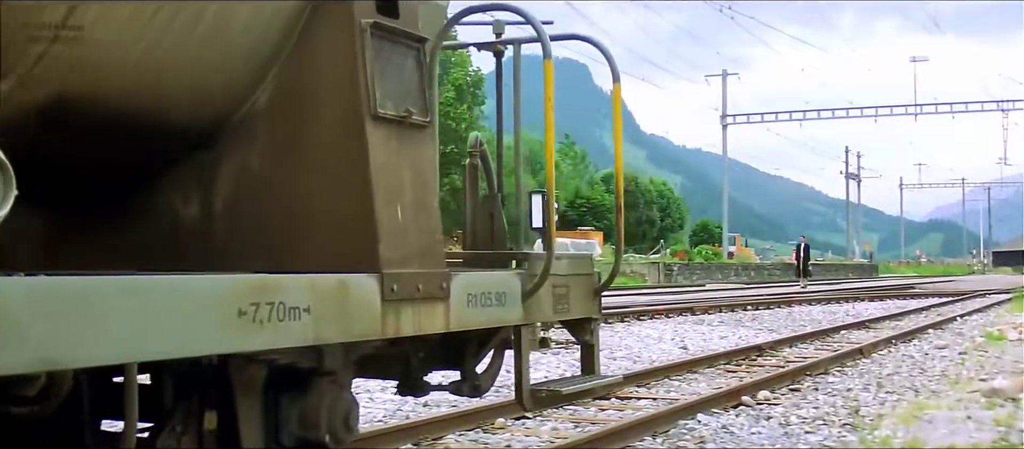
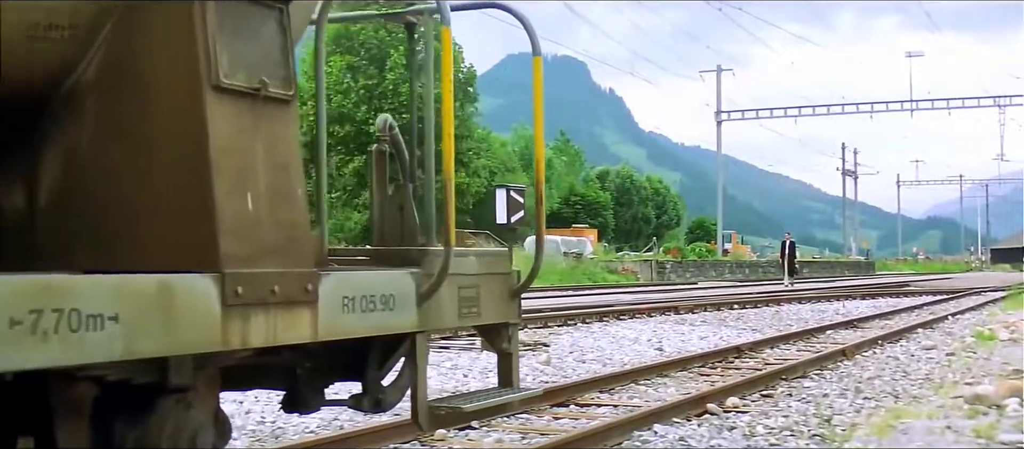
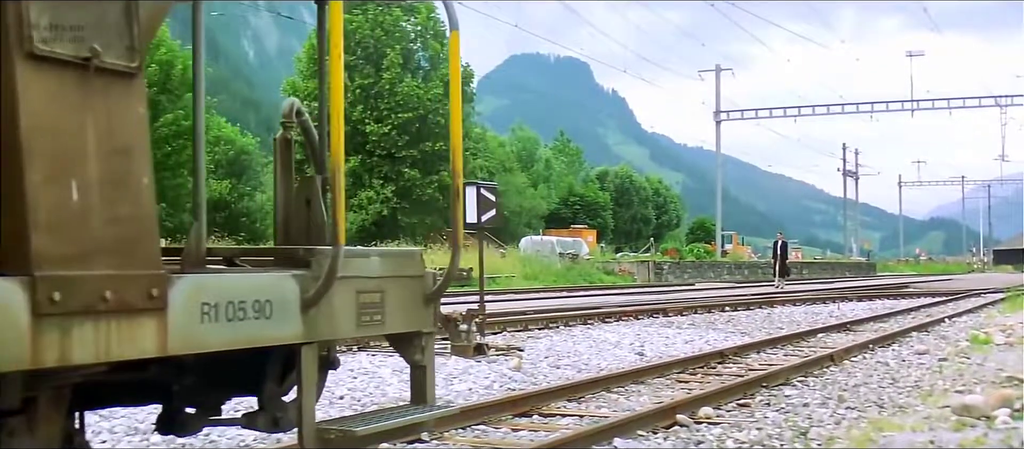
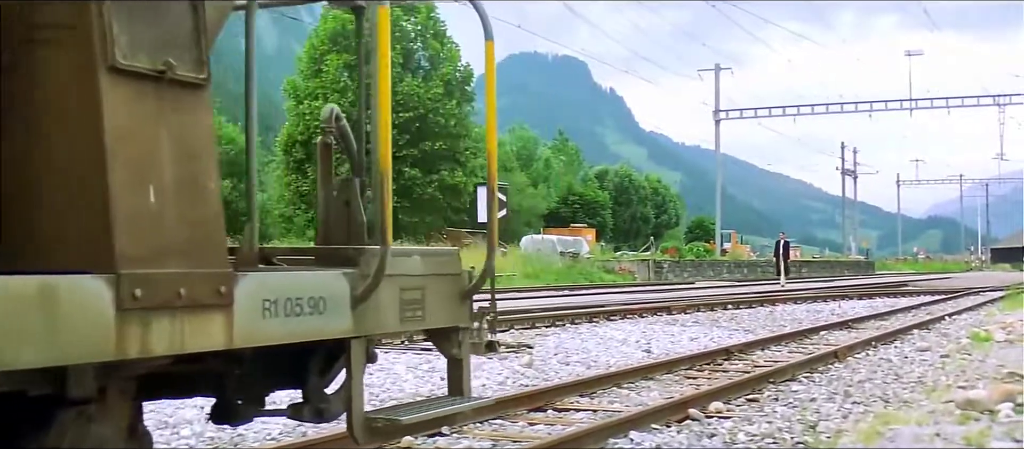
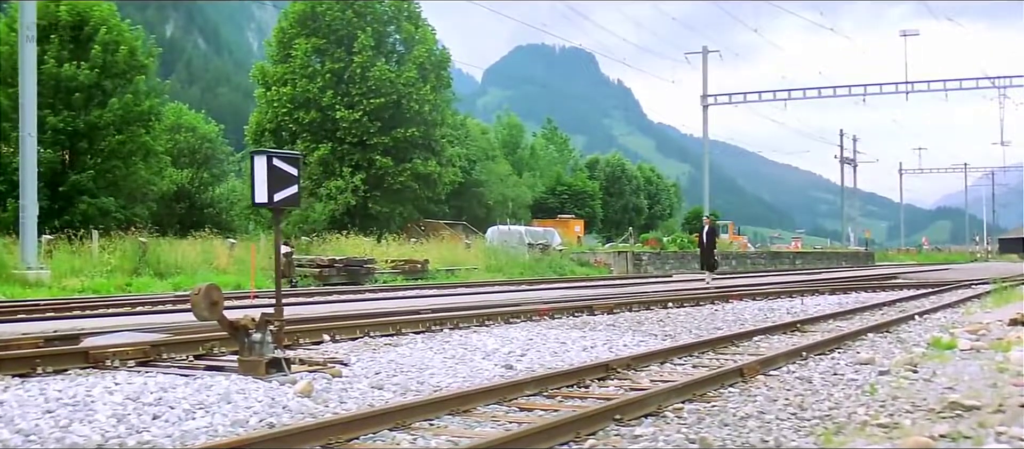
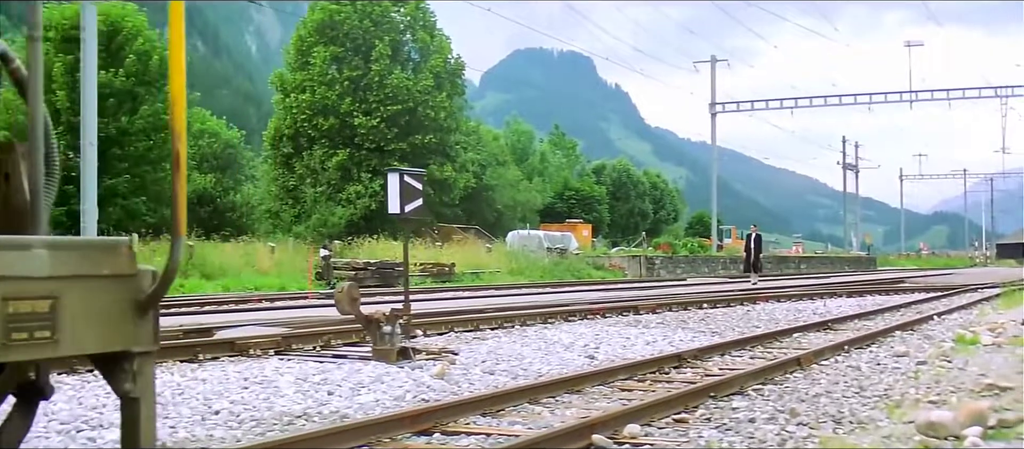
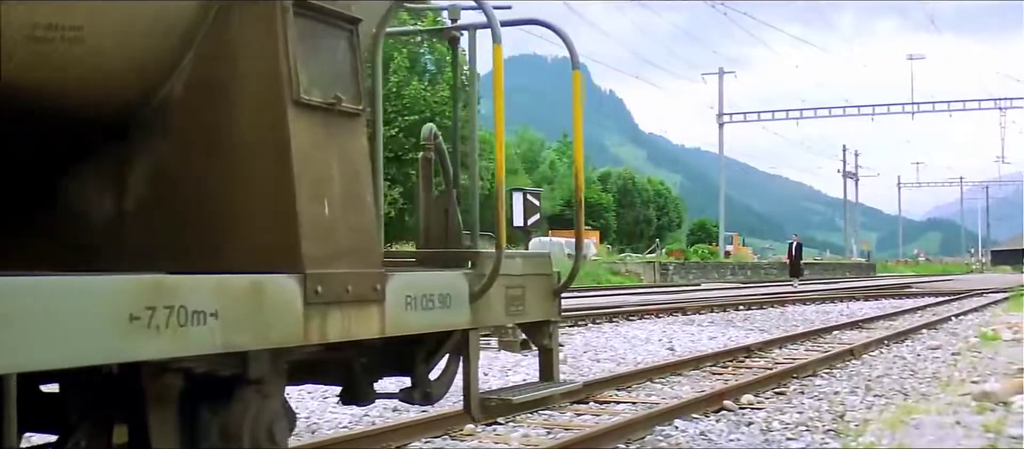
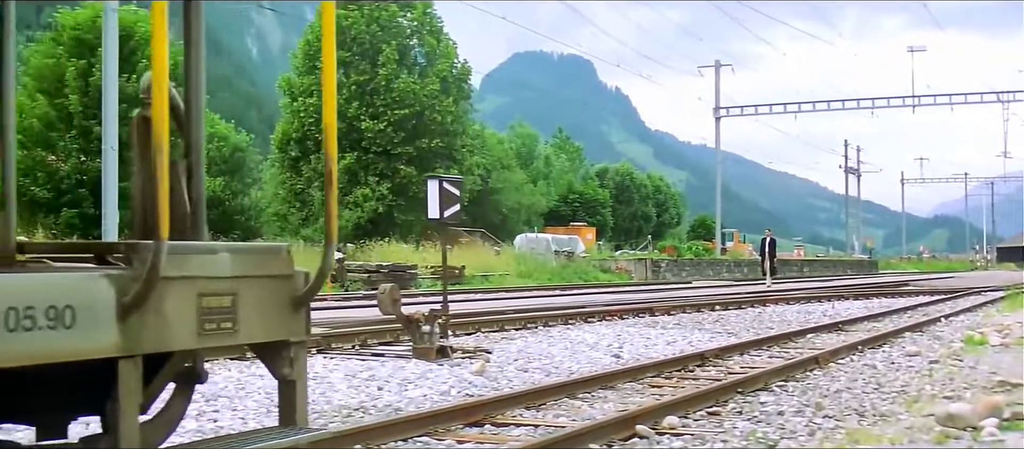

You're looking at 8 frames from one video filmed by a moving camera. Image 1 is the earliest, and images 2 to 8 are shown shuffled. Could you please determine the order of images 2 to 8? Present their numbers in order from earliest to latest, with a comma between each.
7, 2, 4, 3, 8, 6, 5
